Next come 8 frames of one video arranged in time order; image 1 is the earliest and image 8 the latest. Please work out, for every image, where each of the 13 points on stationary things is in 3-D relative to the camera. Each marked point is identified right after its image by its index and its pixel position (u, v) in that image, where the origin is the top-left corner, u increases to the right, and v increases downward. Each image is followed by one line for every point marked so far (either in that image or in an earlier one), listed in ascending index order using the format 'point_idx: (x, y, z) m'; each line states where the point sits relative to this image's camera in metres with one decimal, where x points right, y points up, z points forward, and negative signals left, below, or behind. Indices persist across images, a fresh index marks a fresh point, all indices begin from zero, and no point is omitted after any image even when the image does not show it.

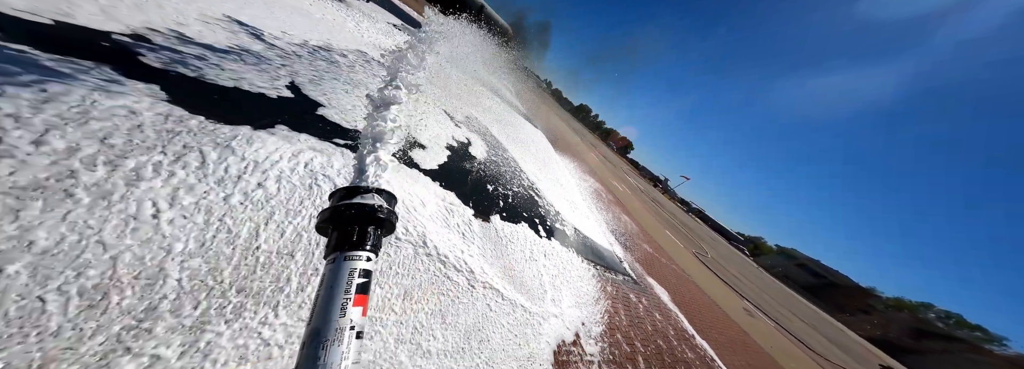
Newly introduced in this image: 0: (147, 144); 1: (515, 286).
0: (-3.0, +0.3, +1.7) m
1: (0.0, -1.8, +3.5) m
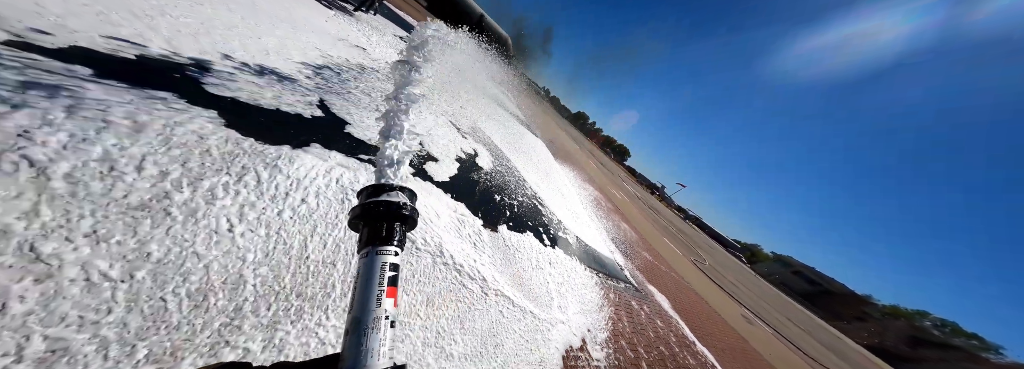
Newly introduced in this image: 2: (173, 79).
0: (-2.8, +0.1, +1.9) m
1: (+0.2, -2.1, +3.7) m
2: (-3.6, +1.1, +2.1) m
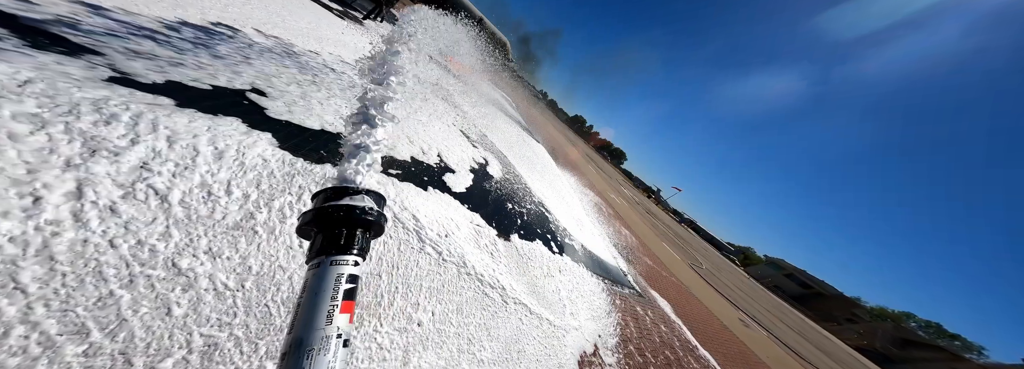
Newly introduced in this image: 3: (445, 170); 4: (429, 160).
0: (-2.4, -0.1, +2.1) m
1: (+0.6, -2.3, +3.9) m
2: (-3.2, +0.9, +2.3) m
3: (-1.3, +0.4, +4.3) m
4: (-1.6, +0.7, +4.1) m
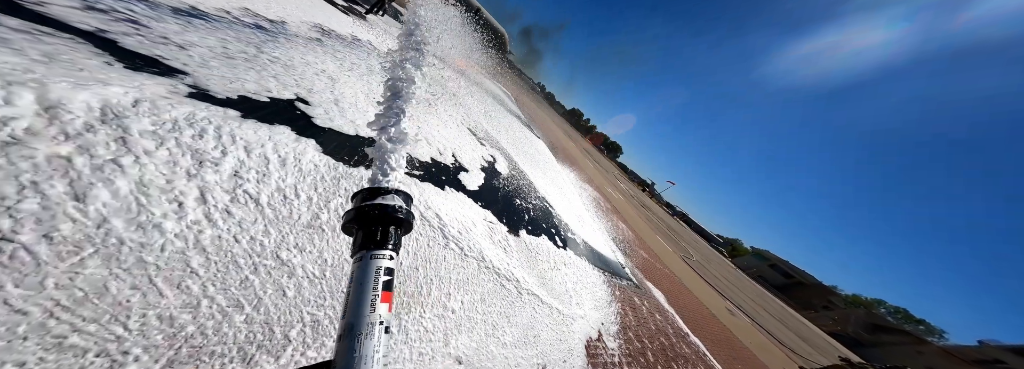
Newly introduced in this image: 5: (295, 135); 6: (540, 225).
0: (-2.1, -0.1, +2.3) m
1: (+0.8, -2.3, +4.3) m
2: (-2.9, +0.9, +2.5) m
3: (-1.1, +0.4, +4.6) m
4: (-1.3, +0.6, +4.4) m
5: (-2.6, +0.6, +2.5) m
6: (+0.9, -1.2, +5.8) m
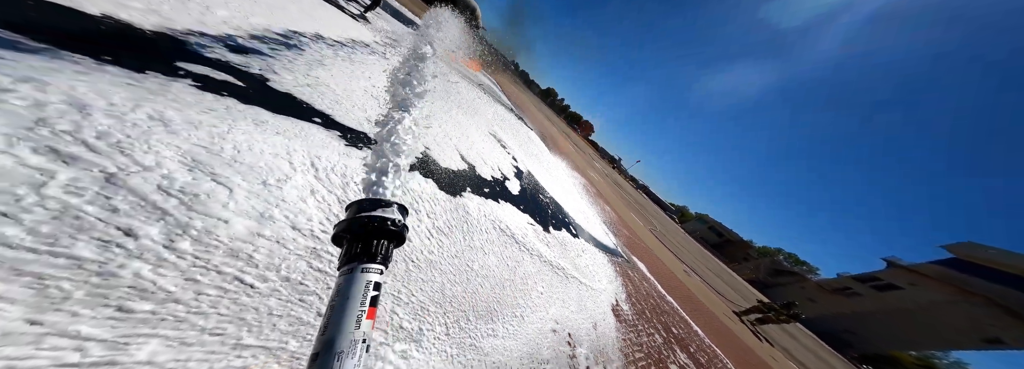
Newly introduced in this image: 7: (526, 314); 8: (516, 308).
0: (-0.8, -0.5, +3.2) m
1: (+1.9, -2.5, +5.6) m
2: (-1.8, +0.4, +3.2) m
3: (-0.2, +0.1, +5.6) m
4: (-0.4, +0.3, +5.3) m
5: (-1.4, +0.1, +3.2) m
6: (+1.7, -1.4, +7.1) m
7: (+0.2, -1.9, +3.0) m
8: (+0.1, -1.8, +3.0) m
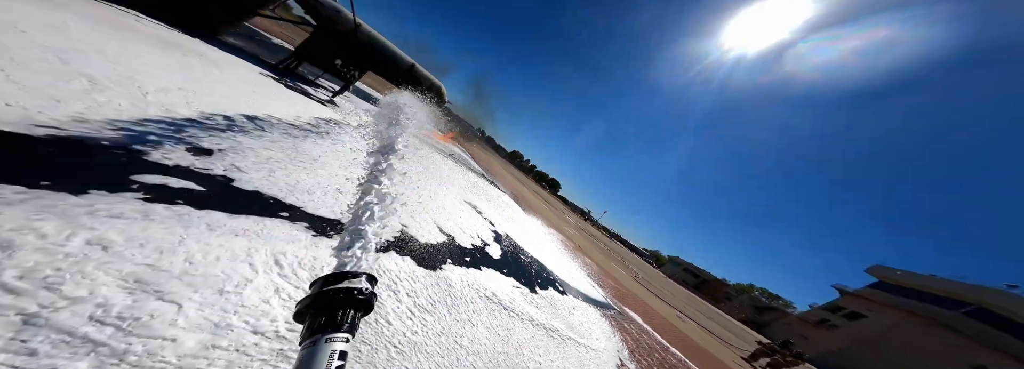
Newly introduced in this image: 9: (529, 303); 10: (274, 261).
0: (-1.1, -1.5, +3.0) m
1: (+1.7, -3.9, +5.1) m
2: (-2.1, -0.8, +3.2) m
3: (-0.8, -1.6, +5.5) m
4: (-1.1, -1.4, +5.3) m
5: (-1.8, -1.0, +3.1) m
6: (+1.1, -3.3, +6.9) m
7: (+0.2, -2.7, +2.6) m
8: (+0.1, -2.6, +2.6) m
9: (+0.3, -2.8, +4.8) m
10: (-2.2, -0.7, +1.9) m
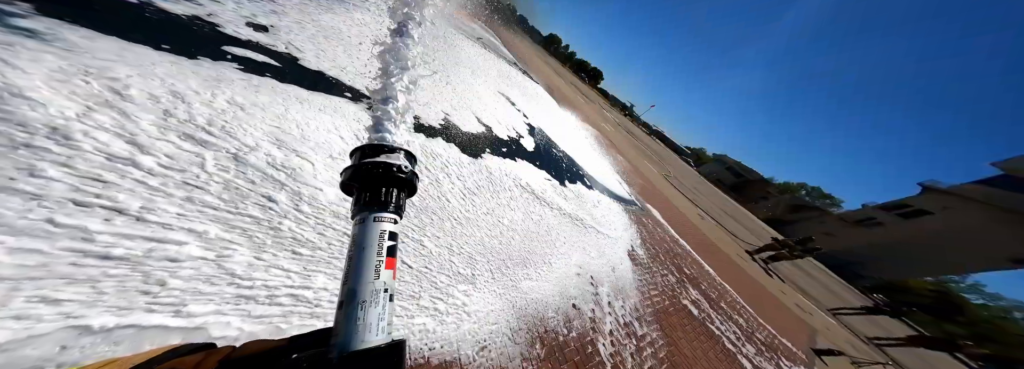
0: (-0.5, +0.1, +3.3) m
1: (+2.6, -1.2, +5.8) m
2: (-1.5, +0.9, +3.2) m
3: (+0.2, +1.2, +5.5) m
4: (-0.1, +1.3, +5.2) m
5: (-1.1, +0.6, +3.2) m
6: (+2.3, +0.2, +7.1) m
7: (+0.7, -1.3, +3.3) m
8: (+0.5, -1.2, +3.3) m
9: (+1.2, -0.4, +5.3) m
10: (-1.8, +0.4, +2.0) m
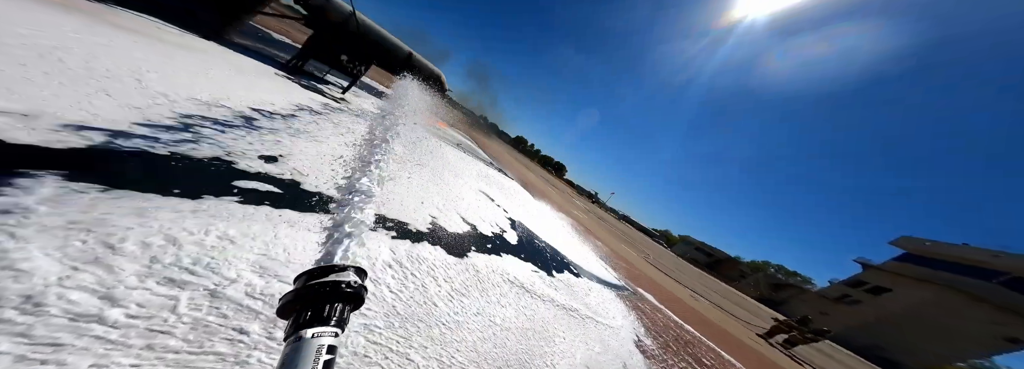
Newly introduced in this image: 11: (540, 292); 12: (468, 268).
0: (-0.7, -1.5, +3.3) m
1: (+2.3, -3.5, +5.5) m
2: (-1.8, -0.8, +3.5) m
3: (-0.3, -1.5, +5.9) m
4: (-0.6, -1.2, +5.6) m
5: (-1.4, -1.1, +3.4) m
6: (+1.7, -2.9, +7.2) m
7: (+0.7, -2.6, +3.0) m
8: (+0.5, -2.5, +2.9) m
9: (+0.8, -2.6, +5.1) m
10: (-1.9, -0.8, +2.2) m
11: (+0.6, -2.4, +4.4) m
12: (-0.9, -1.4, +3.4) m
